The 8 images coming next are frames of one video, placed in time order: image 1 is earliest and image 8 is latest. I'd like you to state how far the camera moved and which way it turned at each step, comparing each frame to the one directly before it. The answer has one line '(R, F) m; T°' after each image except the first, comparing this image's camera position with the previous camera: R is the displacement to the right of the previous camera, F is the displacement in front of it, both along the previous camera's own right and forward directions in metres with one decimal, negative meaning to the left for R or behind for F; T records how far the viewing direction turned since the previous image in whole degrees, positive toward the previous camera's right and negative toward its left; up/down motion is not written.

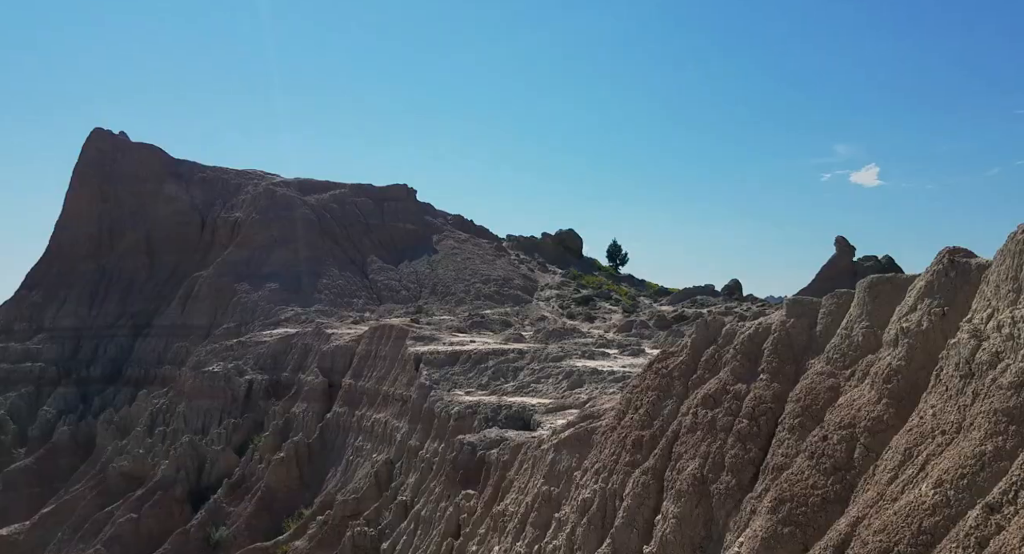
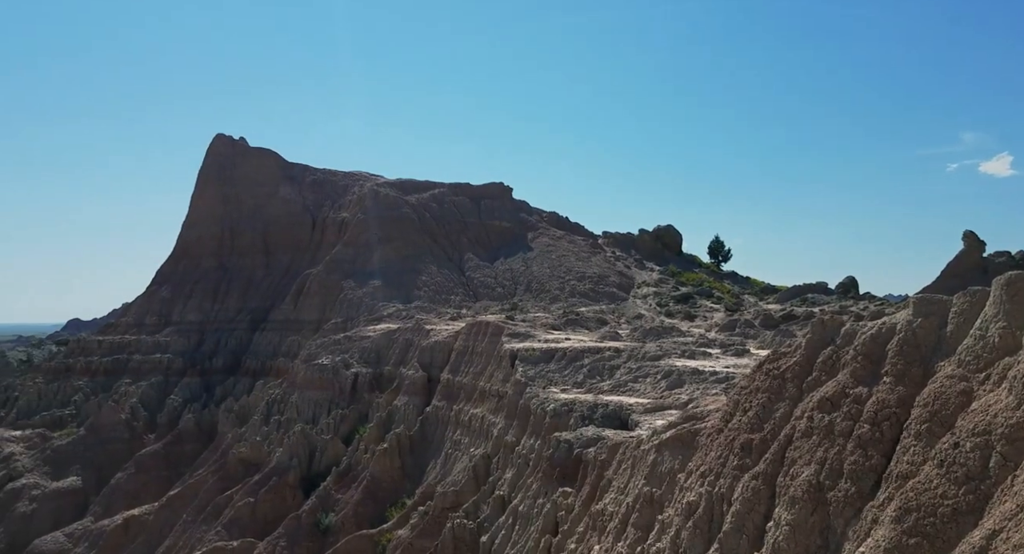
(-0.4, 0.0) m; -5°
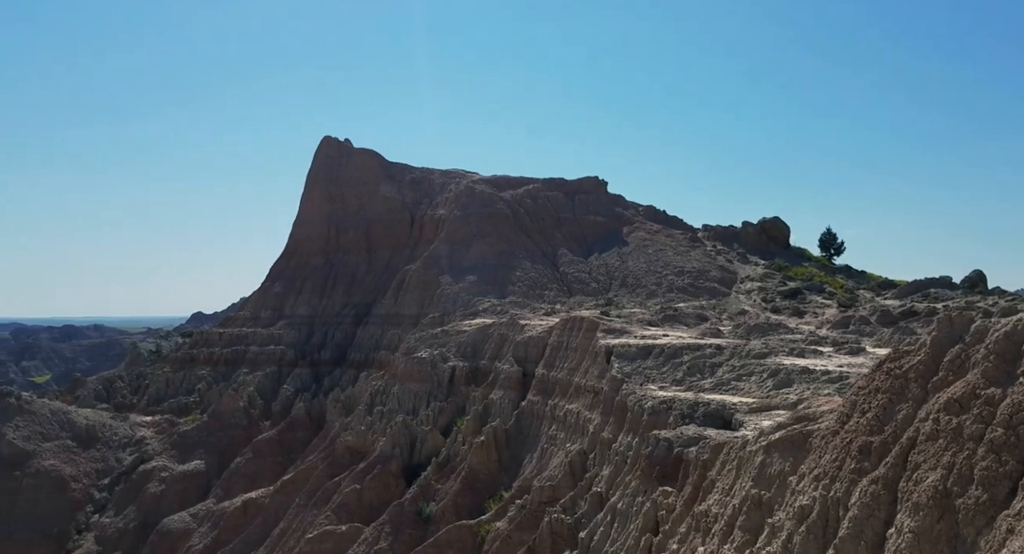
(-0.2, +0.2) m; -6°
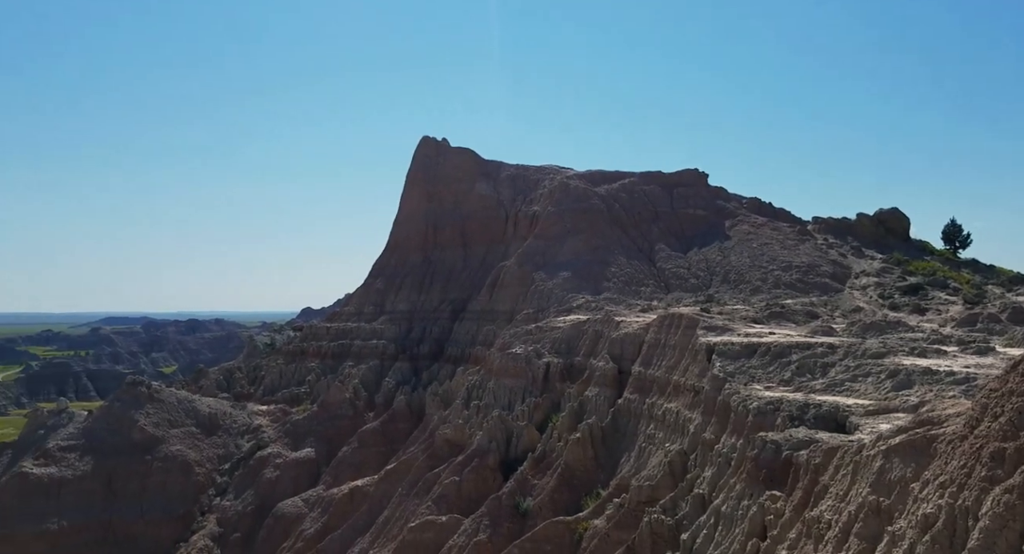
(-0.2, +0.3) m; -6°
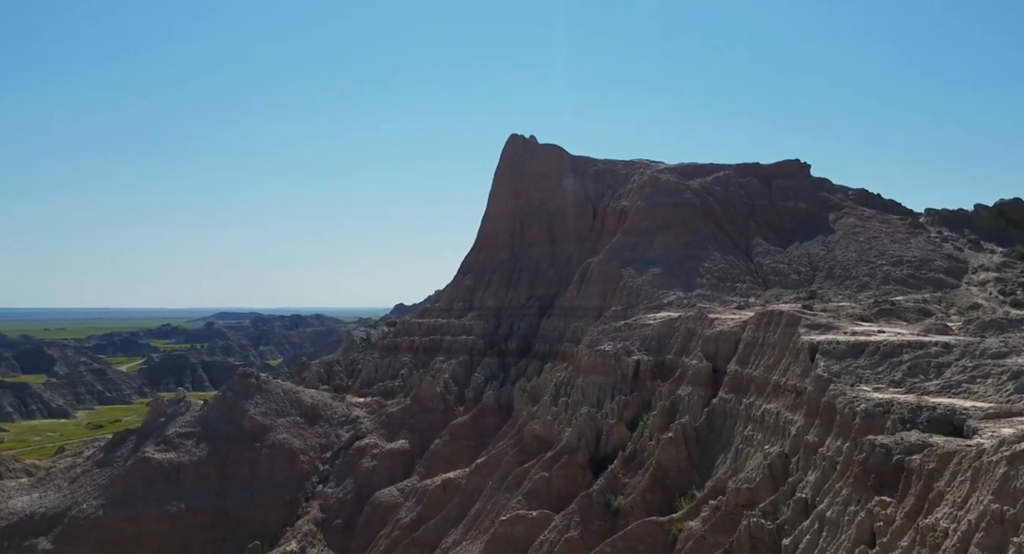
(-0.2, +0.3) m; -5°
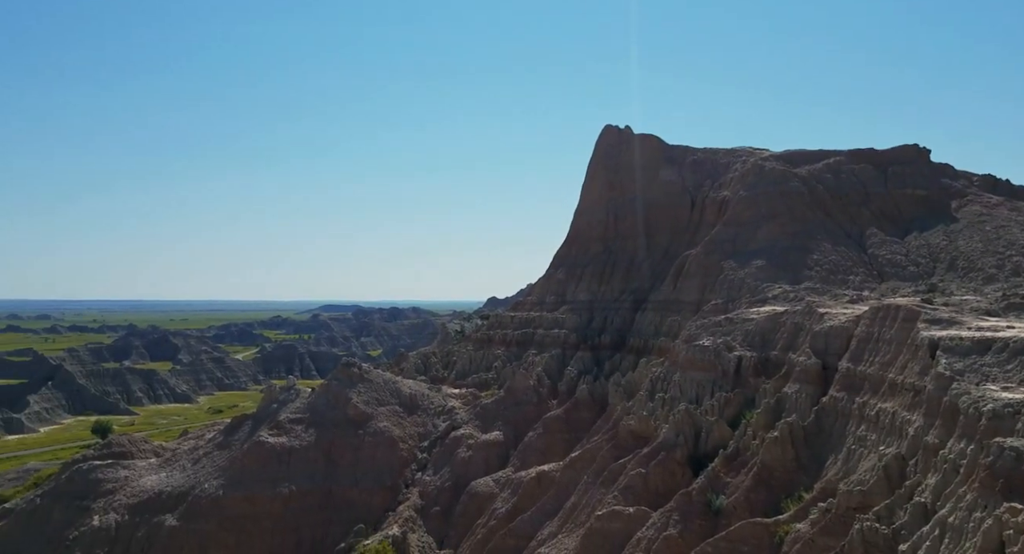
(-0.2, +0.4) m; -6°
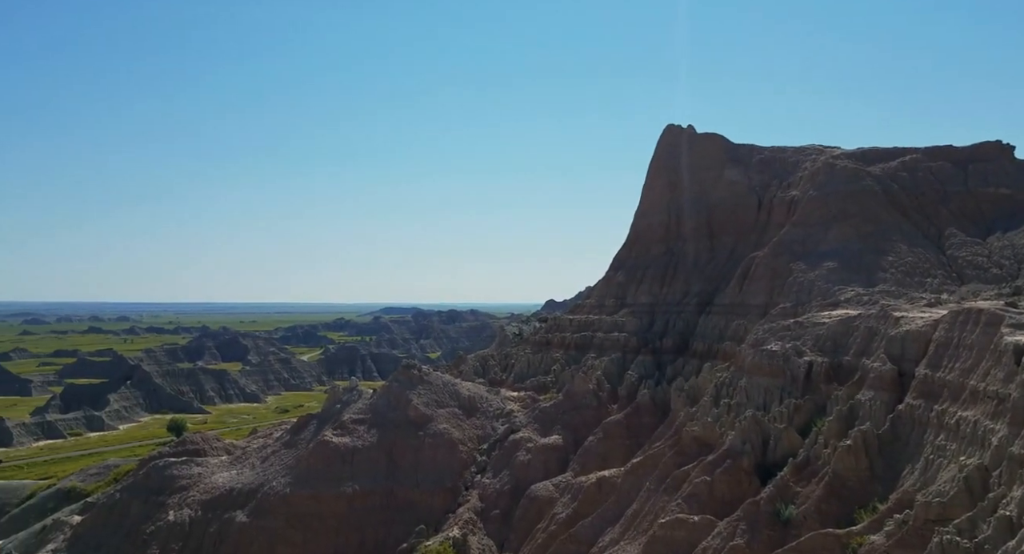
(-0.3, +0.1) m; -3°
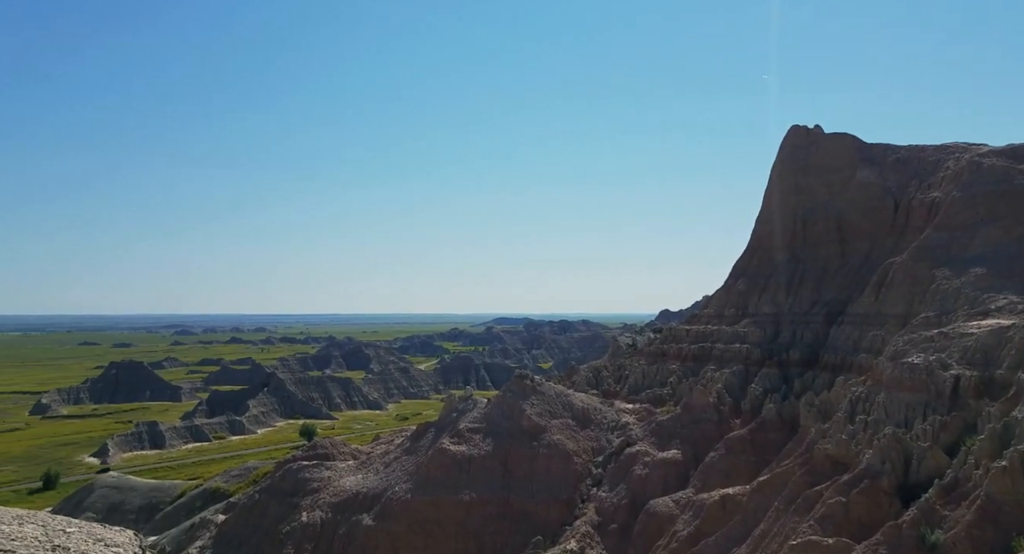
(+3.6, +0.6) m; -9°
